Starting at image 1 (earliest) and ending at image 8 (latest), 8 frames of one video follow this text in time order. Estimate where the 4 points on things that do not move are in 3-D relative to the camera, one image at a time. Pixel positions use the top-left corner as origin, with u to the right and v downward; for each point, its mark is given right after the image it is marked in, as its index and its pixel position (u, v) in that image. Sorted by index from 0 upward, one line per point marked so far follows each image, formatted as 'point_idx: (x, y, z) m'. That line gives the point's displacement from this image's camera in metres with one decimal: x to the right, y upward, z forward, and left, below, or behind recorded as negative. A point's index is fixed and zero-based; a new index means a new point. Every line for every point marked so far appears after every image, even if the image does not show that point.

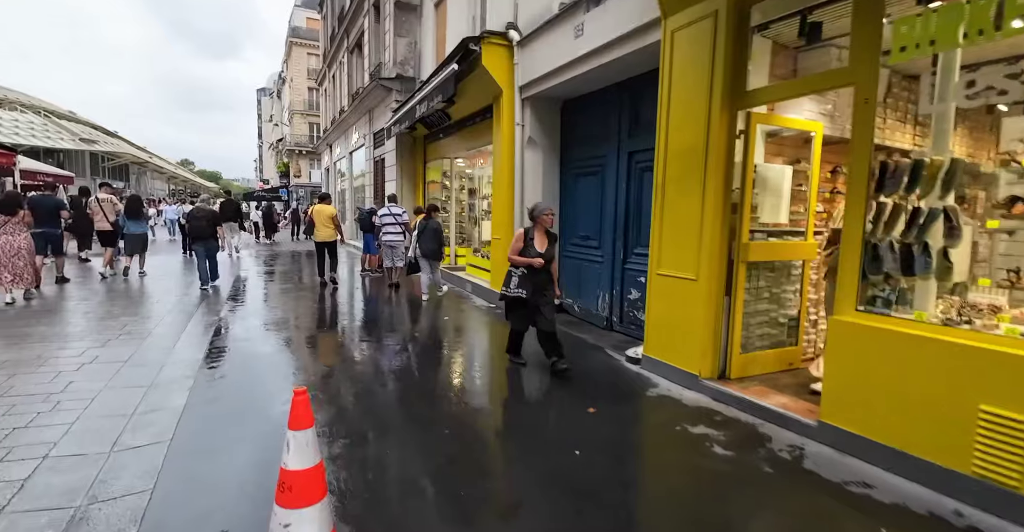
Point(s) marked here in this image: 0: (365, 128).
0: (-4.5, +4.2, +16.1) m
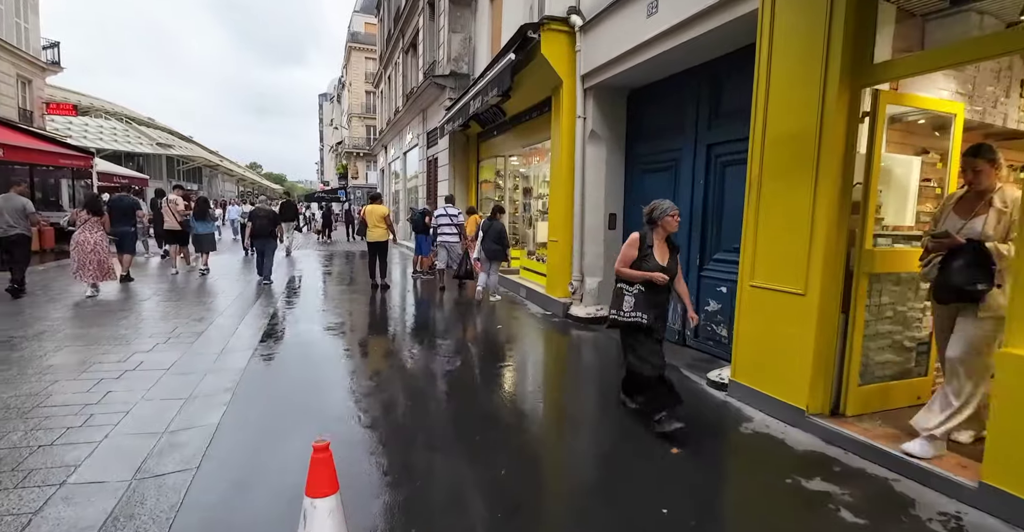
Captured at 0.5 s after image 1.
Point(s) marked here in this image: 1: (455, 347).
0: (-2.9, +4.2, +15.9) m
1: (-0.7, -1.0, +6.8) m
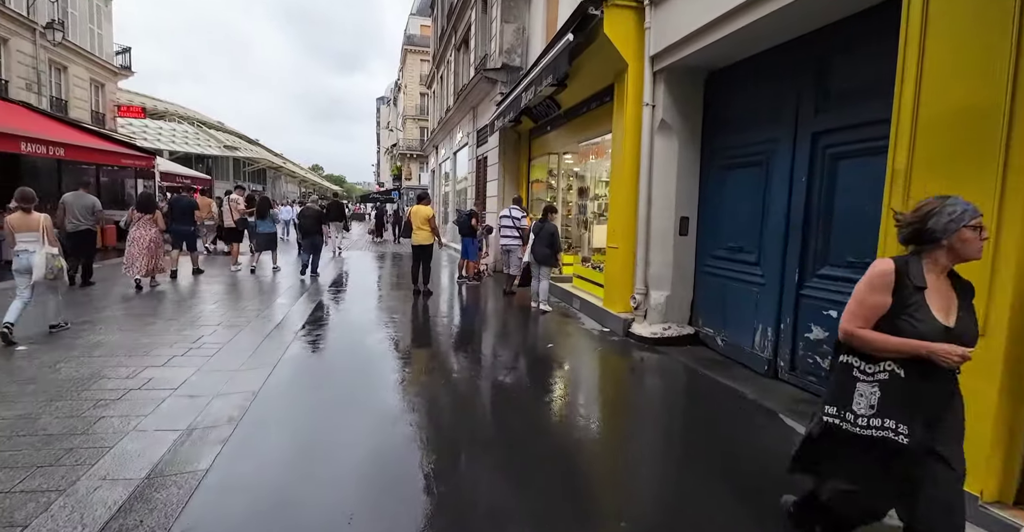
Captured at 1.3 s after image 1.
0: (-1.3, +4.1, +15.3) m
1: (-0.1, -1.1, +6.0) m
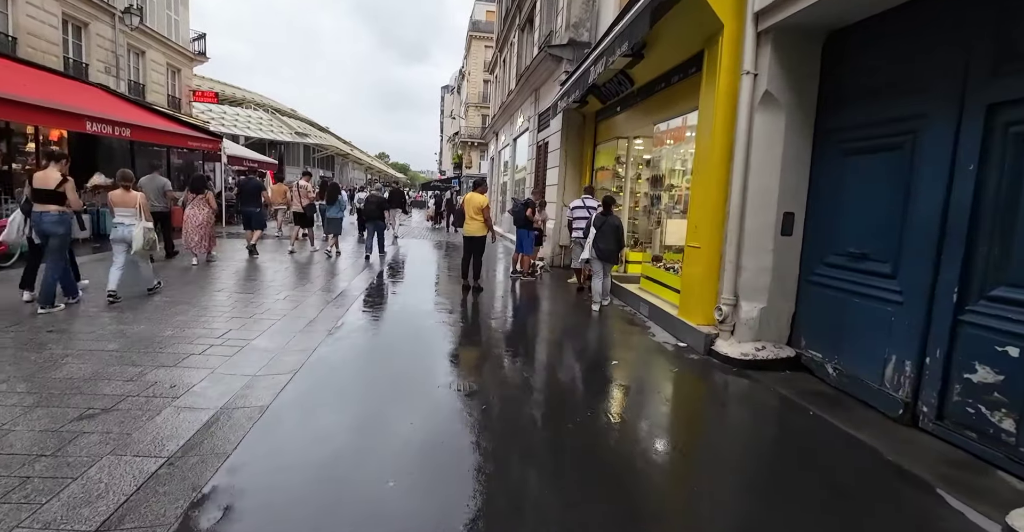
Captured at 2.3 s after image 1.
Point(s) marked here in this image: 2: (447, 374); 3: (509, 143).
0: (+0.5, +4.3, +14.4) m
1: (+0.4, -1.1, +5.2) m
2: (-0.6, -1.0, +5.1) m
3: (-0.1, +4.4, +18.7) m
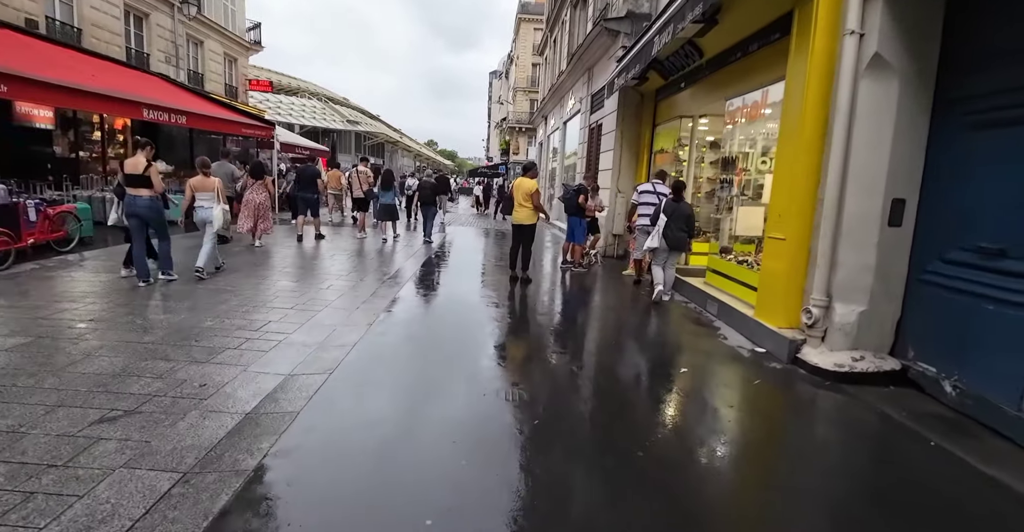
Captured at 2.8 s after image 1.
0: (+1.8, +4.6, +13.7) m
1: (+0.9, -1.0, +4.6) m
2: (-0.2, -0.9, +4.7) m
3: (+1.6, +4.8, +18.0) m
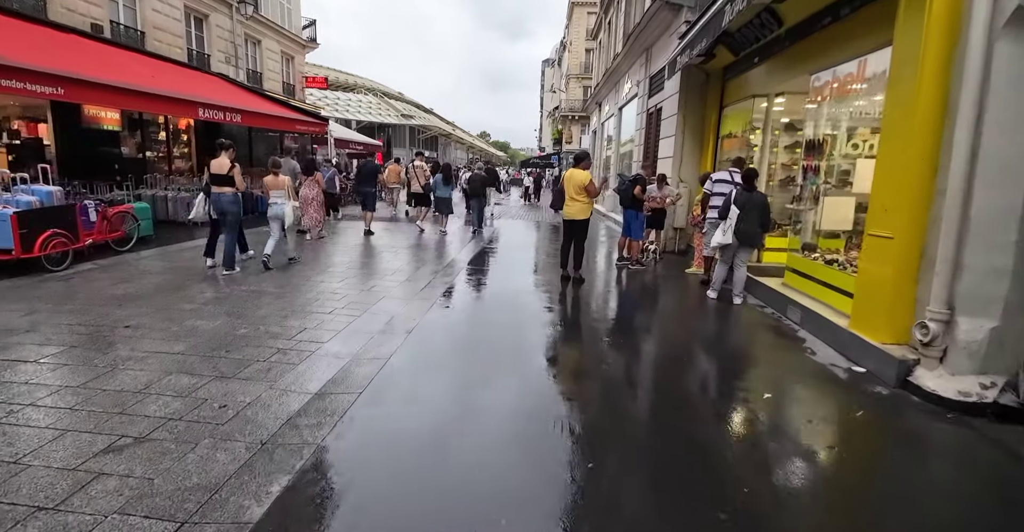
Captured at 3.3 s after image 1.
0: (+3.1, +4.7, +12.8) m
1: (+1.3, -1.0, +4.0) m
2: (+0.3, -0.9, +4.2) m
3: (+3.3, +5.1, +17.1) m
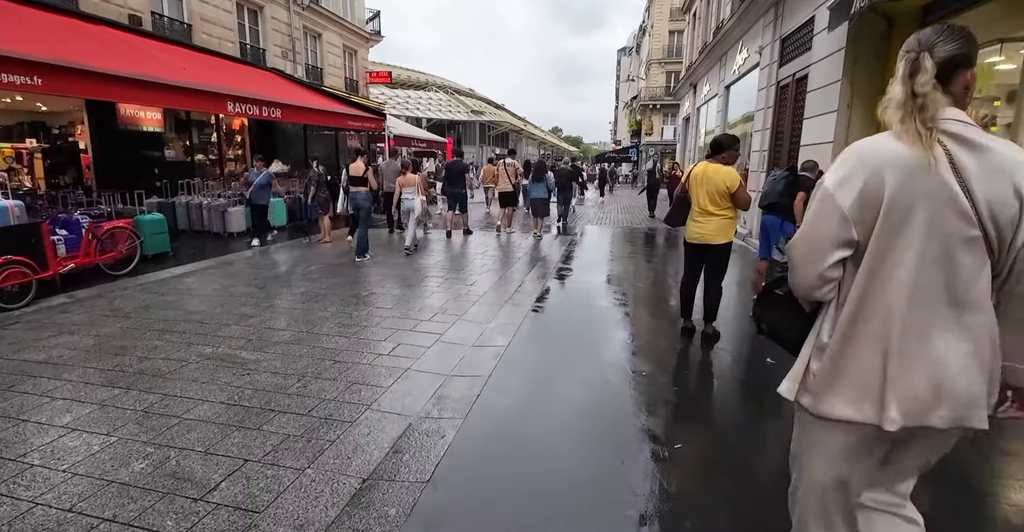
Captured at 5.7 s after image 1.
0: (+4.7, +4.3, +9.9) m
1: (+1.7, -1.5, +1.5) m
2: (+0.7, -1.4, +1.8) m
3: (+5.5, +4.7, +14.2) m
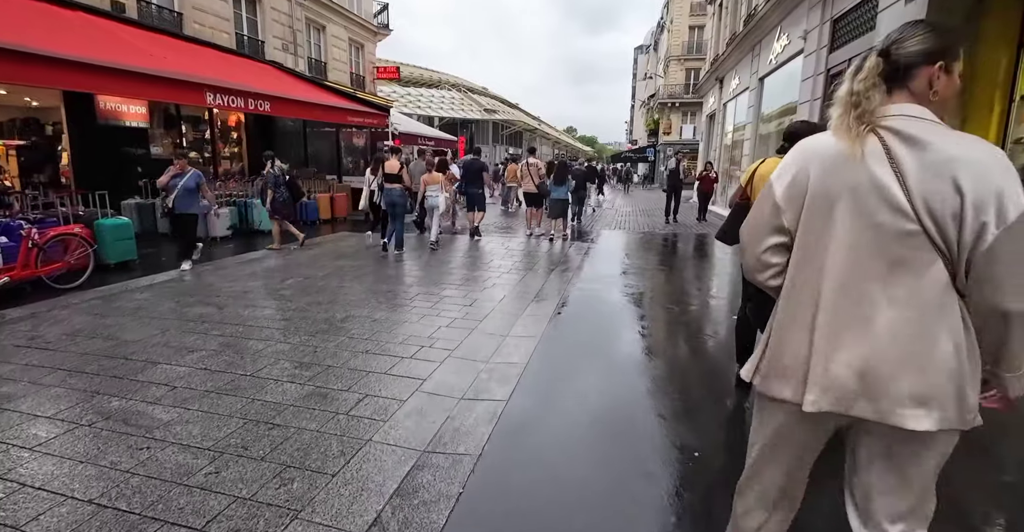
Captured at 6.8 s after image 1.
0: (+4.9, +4.1, +8.8) m
1: (+1.6, -1.7, +0.4) m
2: (+0.6, -1.6, +0.7) m
3: (+5.8, +4.5, +13.0) m
